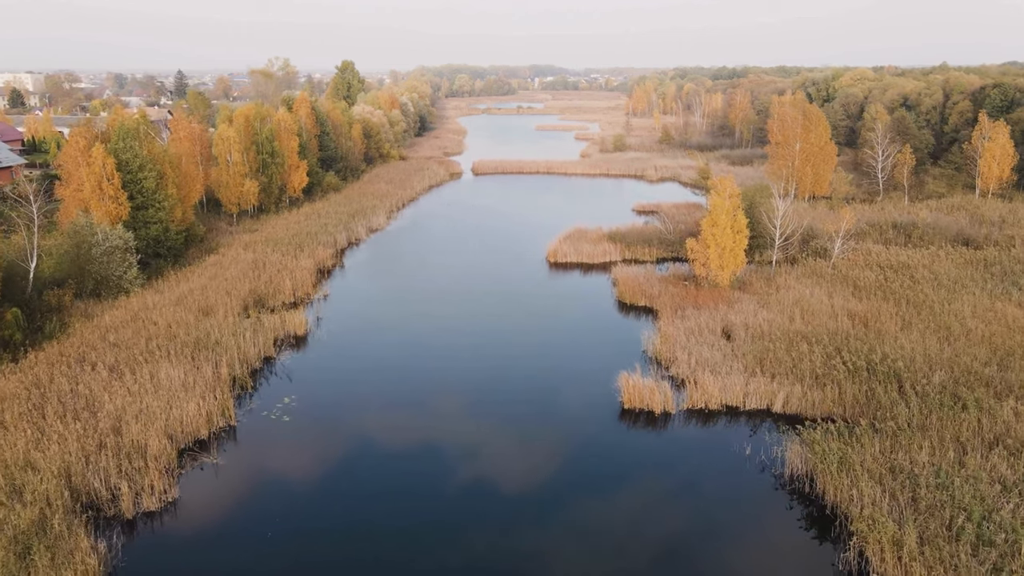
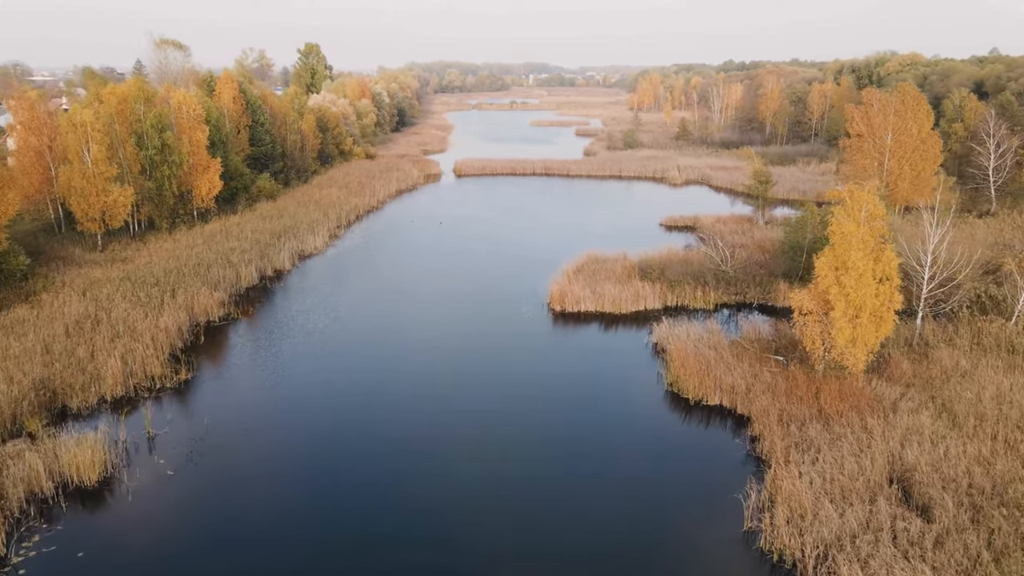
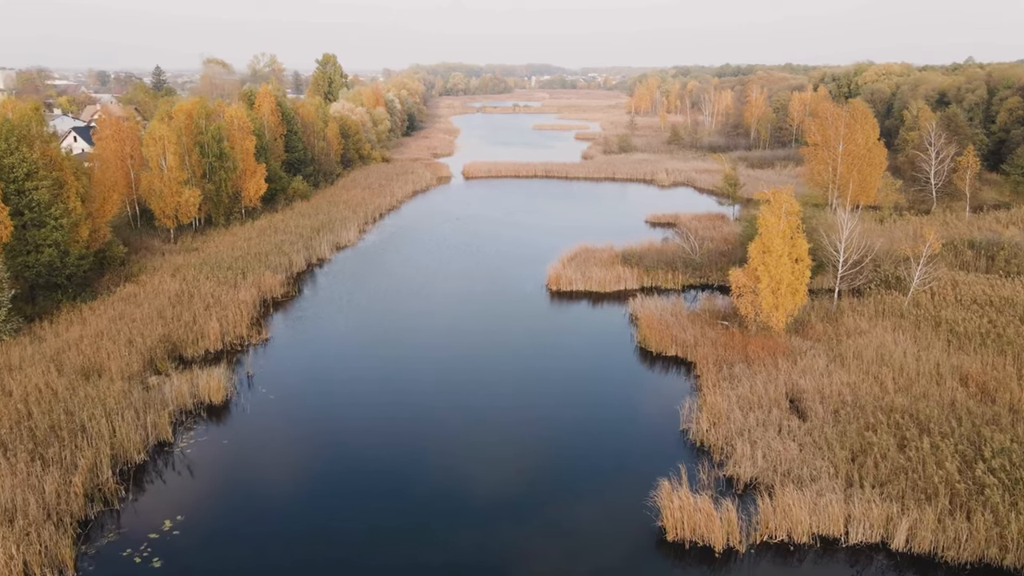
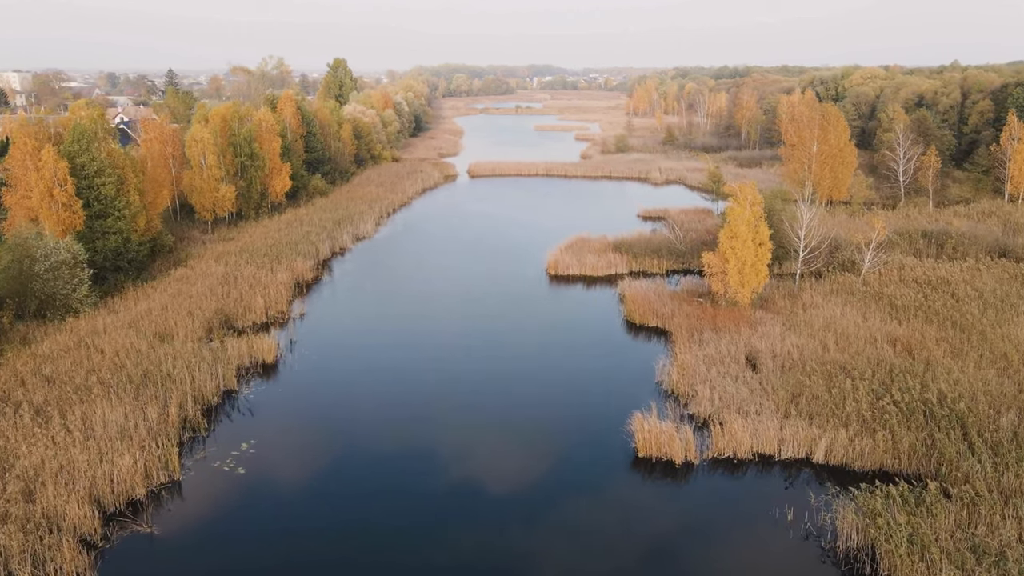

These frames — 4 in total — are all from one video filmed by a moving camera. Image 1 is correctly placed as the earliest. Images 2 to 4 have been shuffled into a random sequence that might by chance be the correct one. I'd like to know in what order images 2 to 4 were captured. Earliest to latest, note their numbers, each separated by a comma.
4, 3, 2
